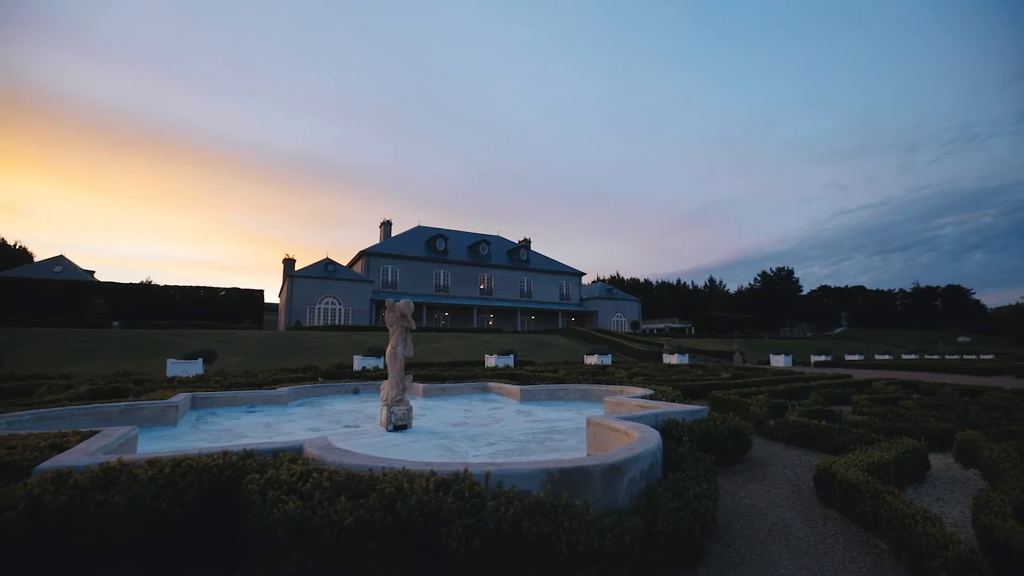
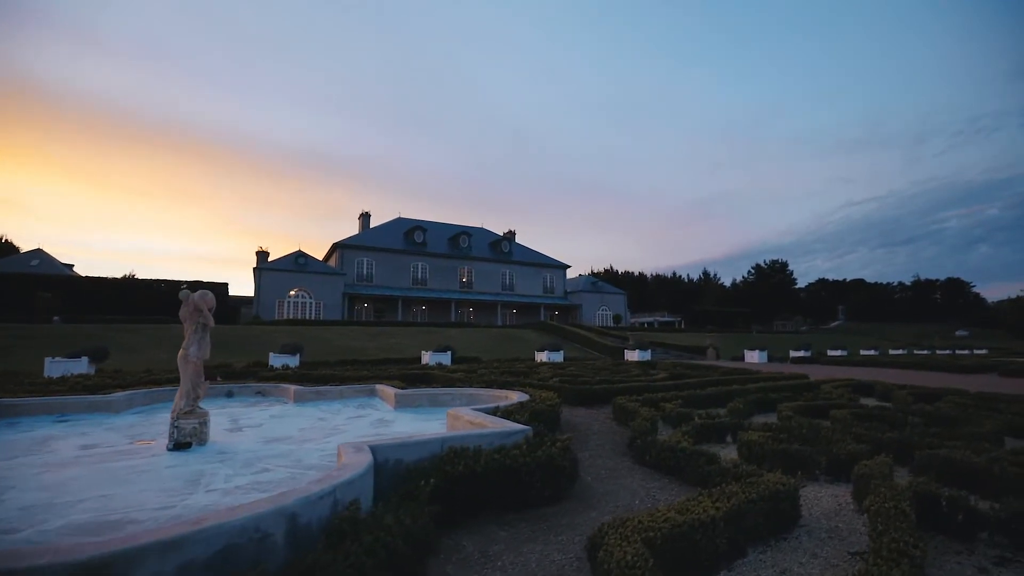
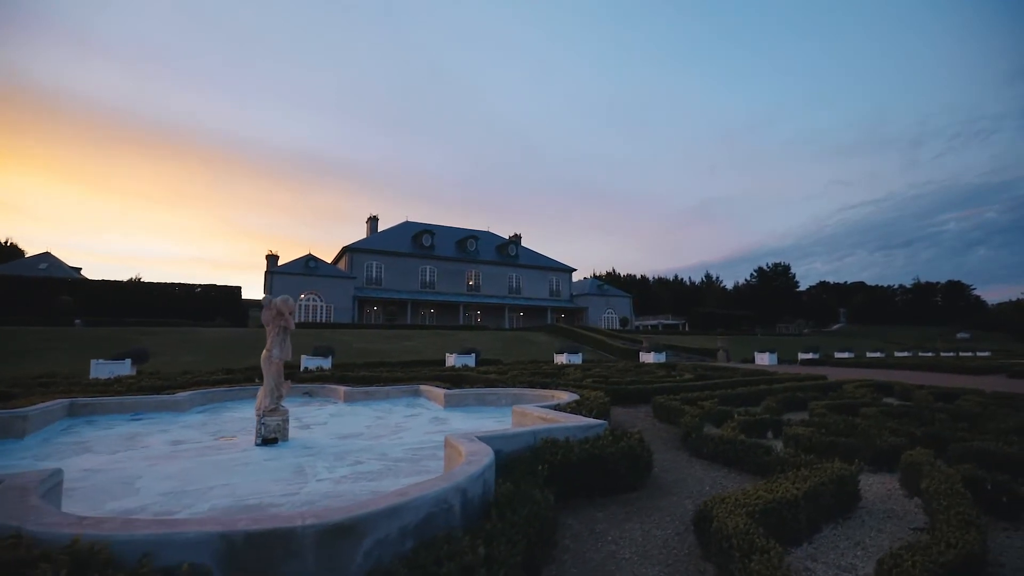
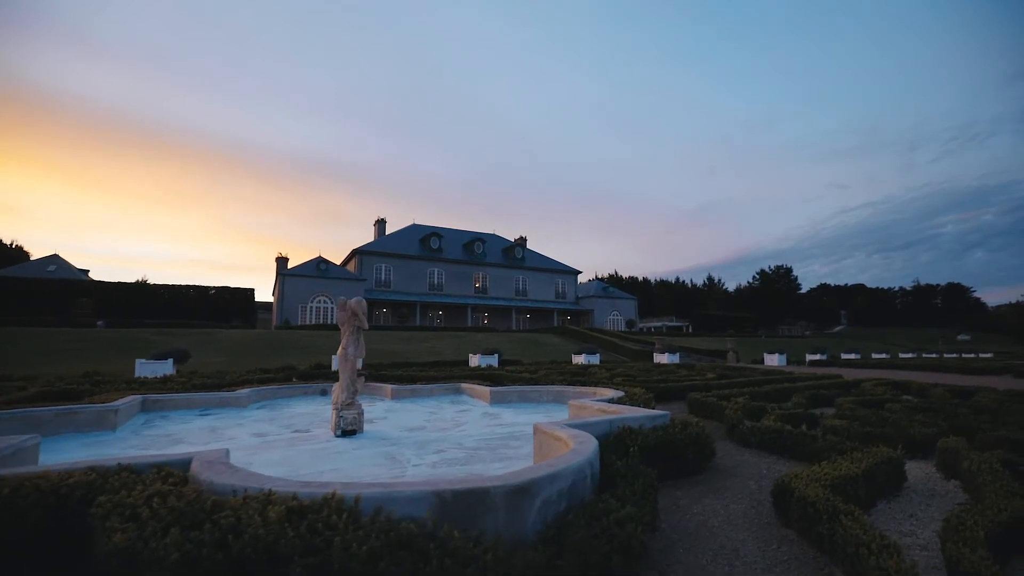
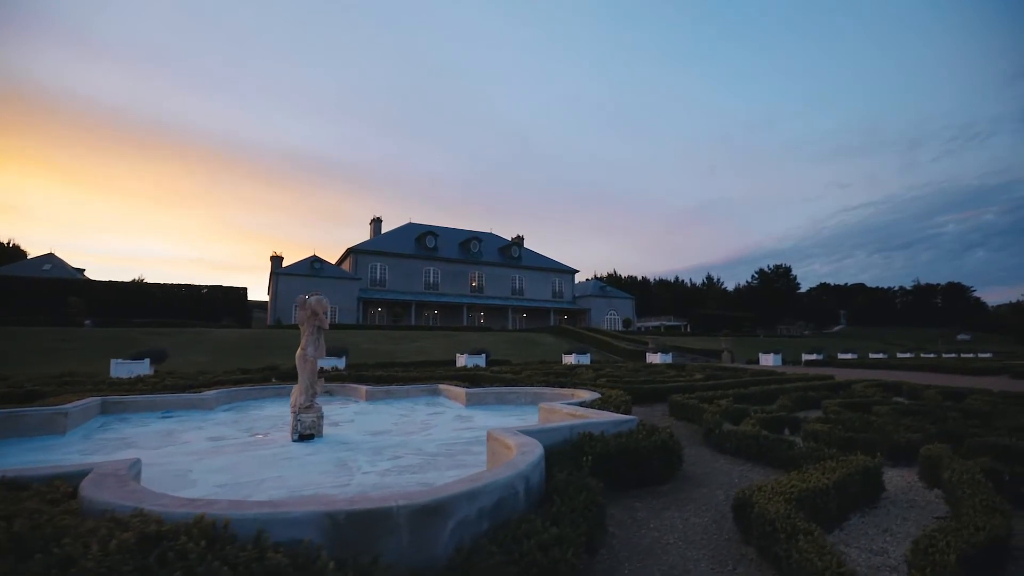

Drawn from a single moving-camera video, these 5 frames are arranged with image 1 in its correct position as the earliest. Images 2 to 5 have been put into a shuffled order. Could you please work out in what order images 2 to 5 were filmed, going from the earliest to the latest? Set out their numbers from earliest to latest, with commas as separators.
4, 5, 3, 2
